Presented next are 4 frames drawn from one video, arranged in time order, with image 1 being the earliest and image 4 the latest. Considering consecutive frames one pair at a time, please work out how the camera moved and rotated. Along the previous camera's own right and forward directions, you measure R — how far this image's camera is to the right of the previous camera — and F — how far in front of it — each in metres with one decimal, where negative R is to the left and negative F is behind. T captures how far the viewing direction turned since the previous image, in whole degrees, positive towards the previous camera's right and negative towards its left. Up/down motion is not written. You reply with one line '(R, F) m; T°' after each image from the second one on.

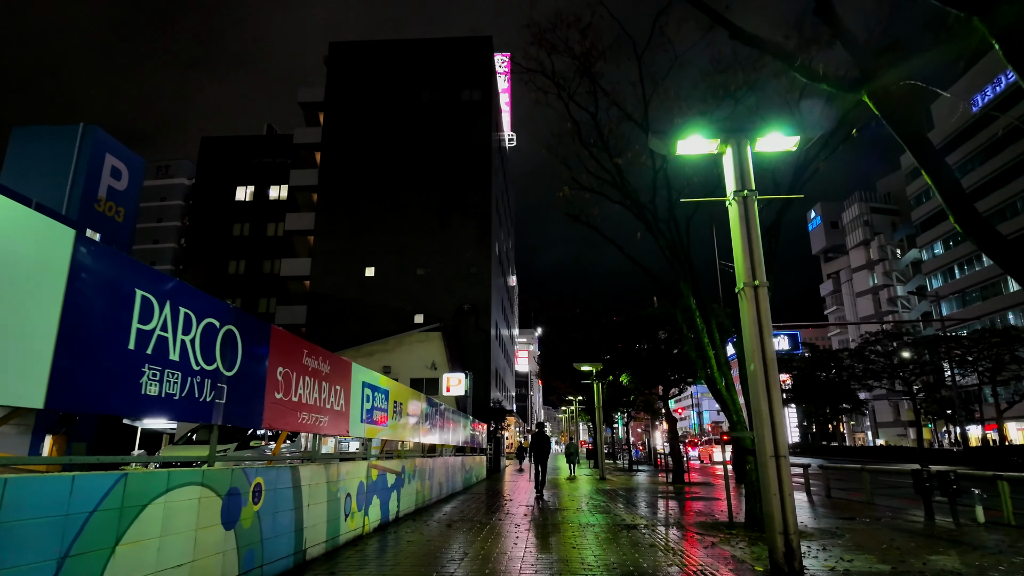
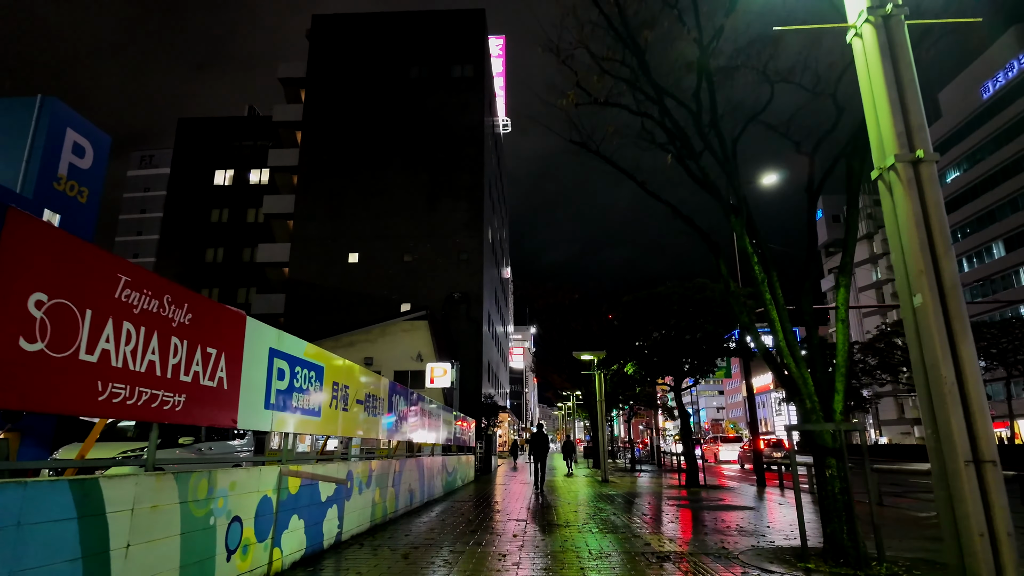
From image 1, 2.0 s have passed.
(+0.1, +2.3) m; 0°
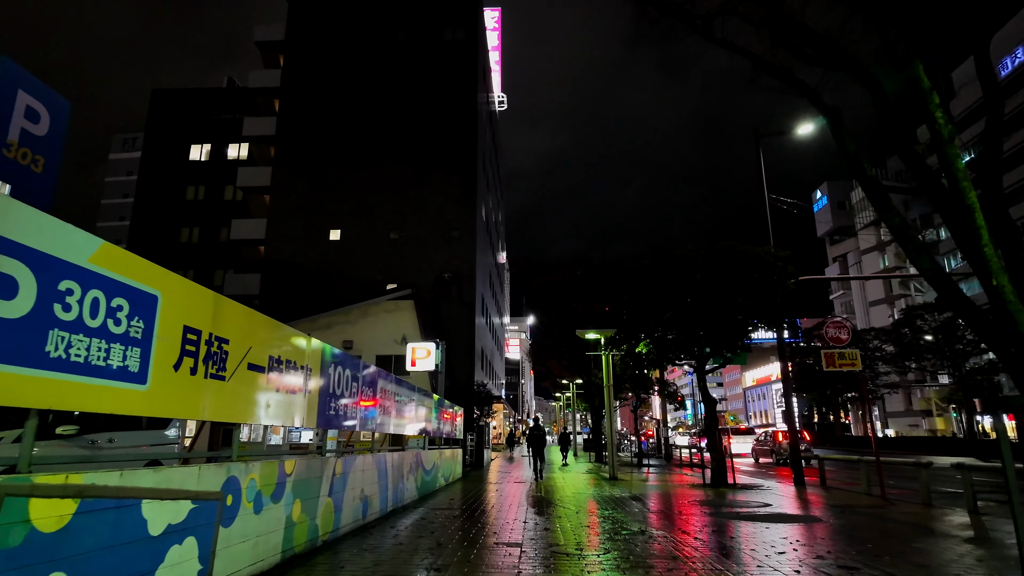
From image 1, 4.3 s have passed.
(+0.1, +2.6) m; 0°
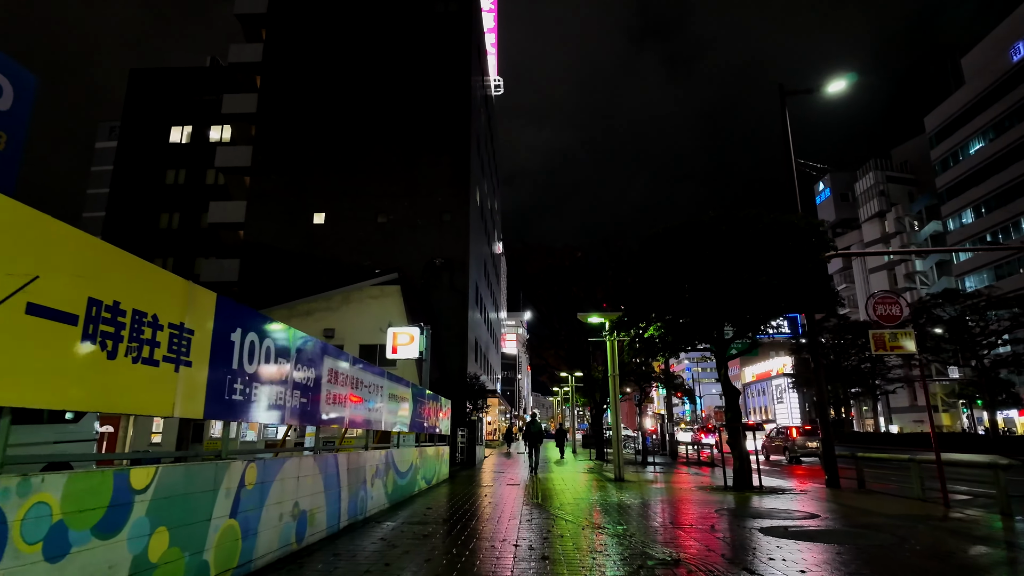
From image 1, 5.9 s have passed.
(+0.1, +1.8) m; 0°
